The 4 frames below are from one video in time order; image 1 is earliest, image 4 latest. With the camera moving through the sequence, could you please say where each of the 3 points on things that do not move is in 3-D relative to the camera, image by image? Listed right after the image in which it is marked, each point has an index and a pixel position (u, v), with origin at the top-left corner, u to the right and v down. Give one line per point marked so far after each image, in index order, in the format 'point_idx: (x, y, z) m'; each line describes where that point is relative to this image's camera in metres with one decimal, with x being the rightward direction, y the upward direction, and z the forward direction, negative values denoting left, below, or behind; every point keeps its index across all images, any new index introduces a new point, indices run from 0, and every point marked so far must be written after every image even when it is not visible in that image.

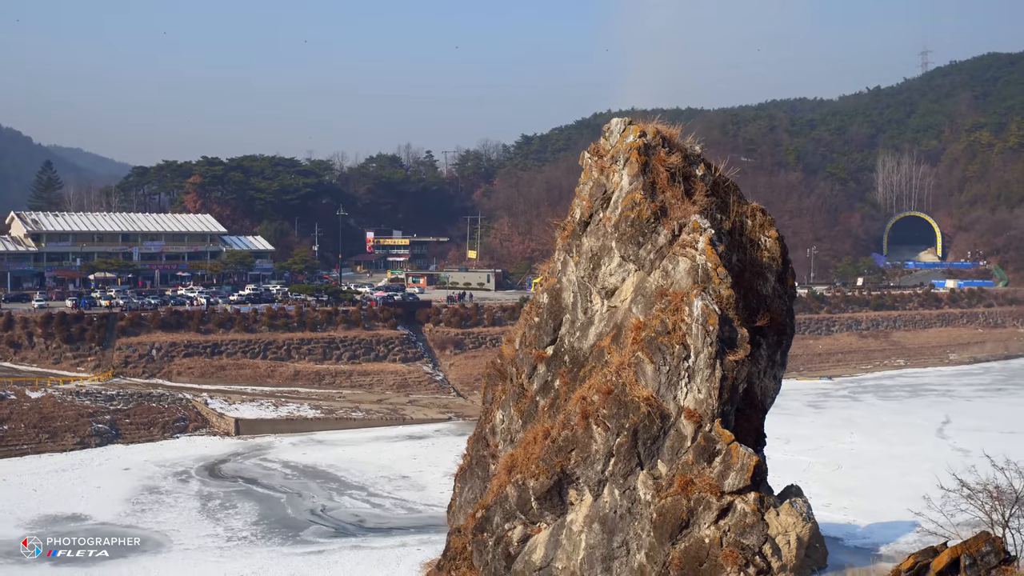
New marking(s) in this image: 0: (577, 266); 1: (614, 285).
0: (+0.4, +0.2, +6.4) m
1: (+0.6, 0.0, +6.1) m
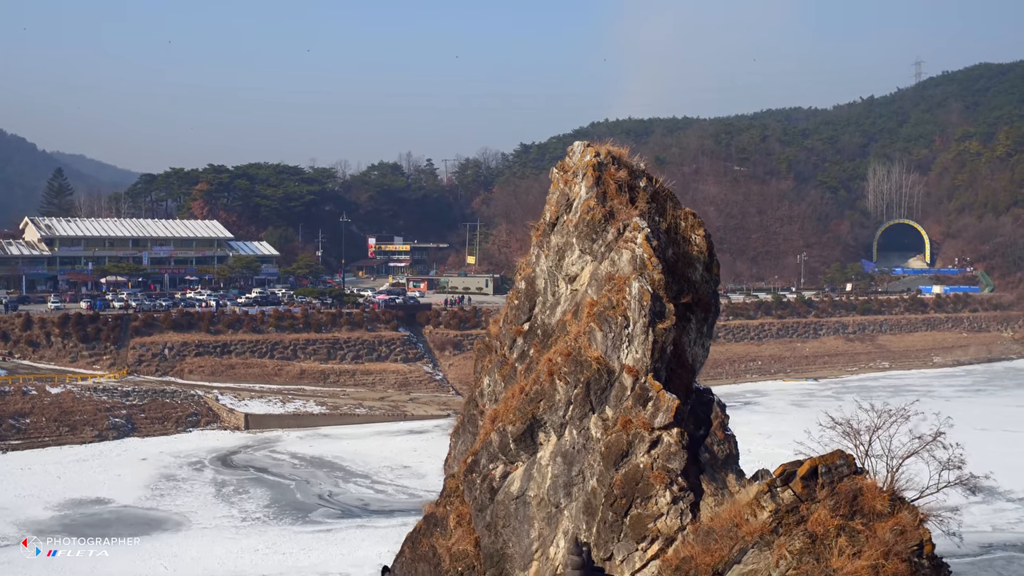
0: (+0.3, +0.3, +7.9) m
1: (+0.5, +0.1, +7.7) m
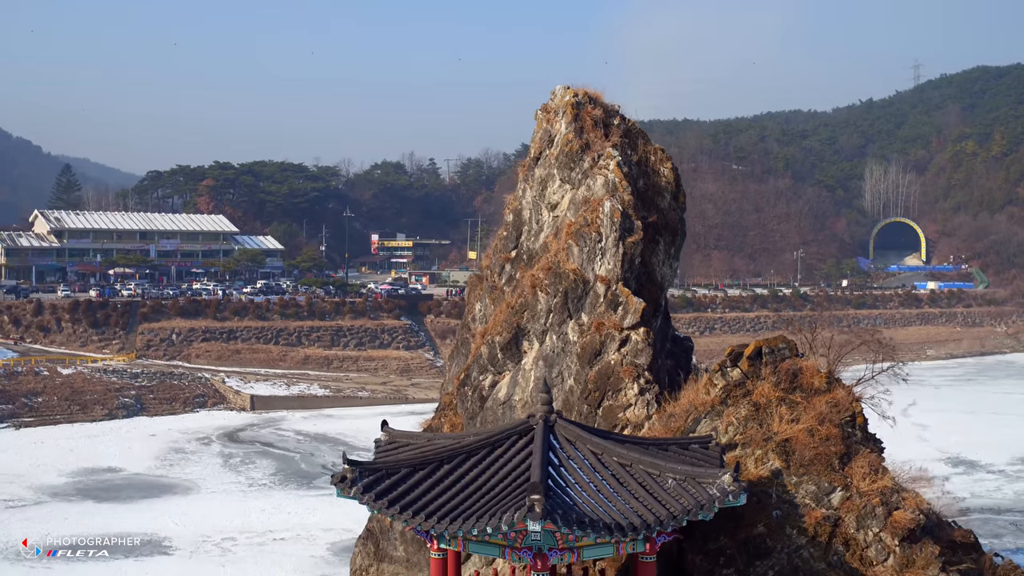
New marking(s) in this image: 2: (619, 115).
0: (+0.2, +0.9, +8.8) m
1: (+0.4, +0.8, +8.5) m
2: (+1.0, +1.6, +8.7) m
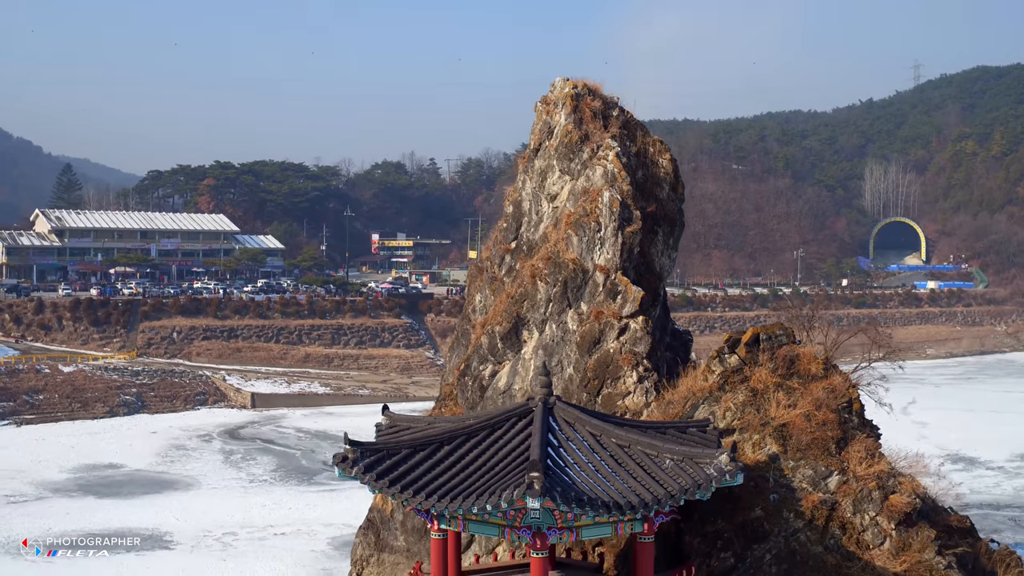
0: (+0.2, +1.0, +8.9) m
1: (+0.4, +0.9, +8.6) m
2: (+1.0, +1.7, +8.8) m
